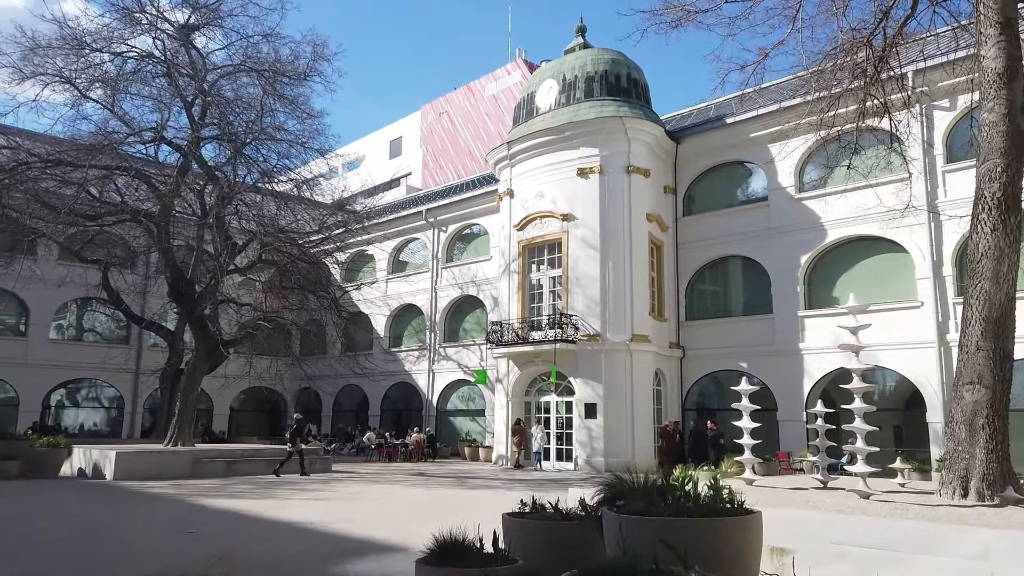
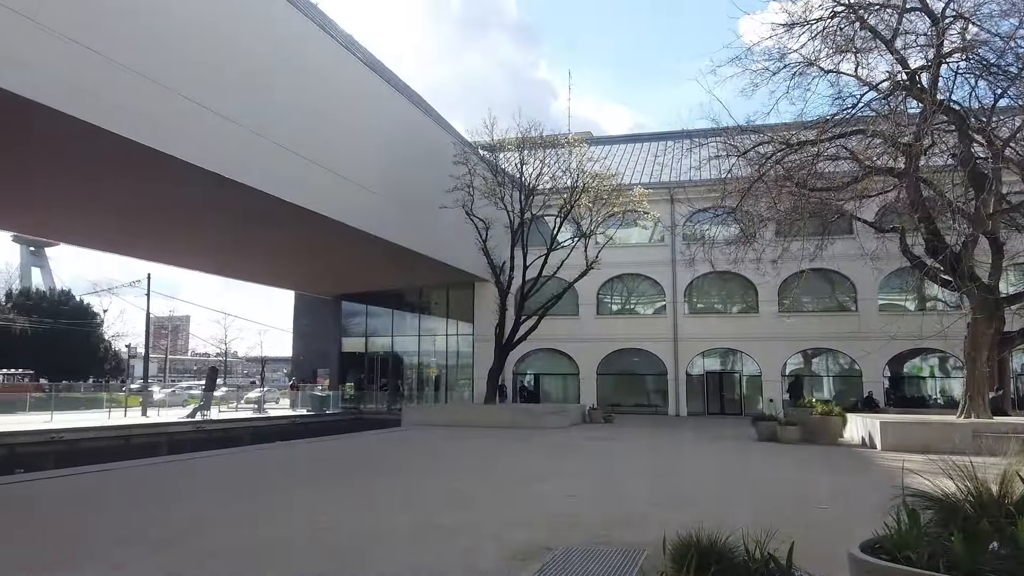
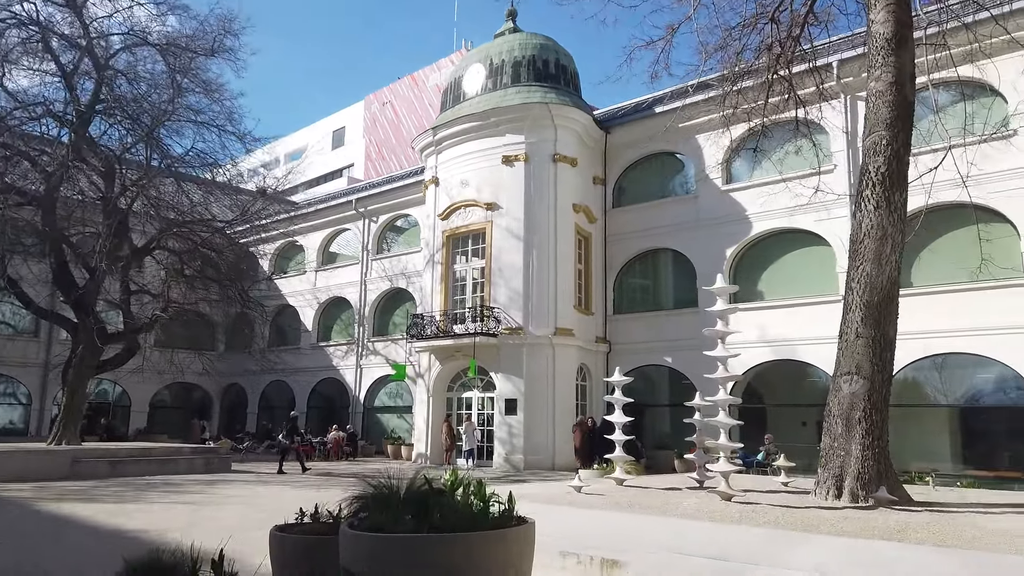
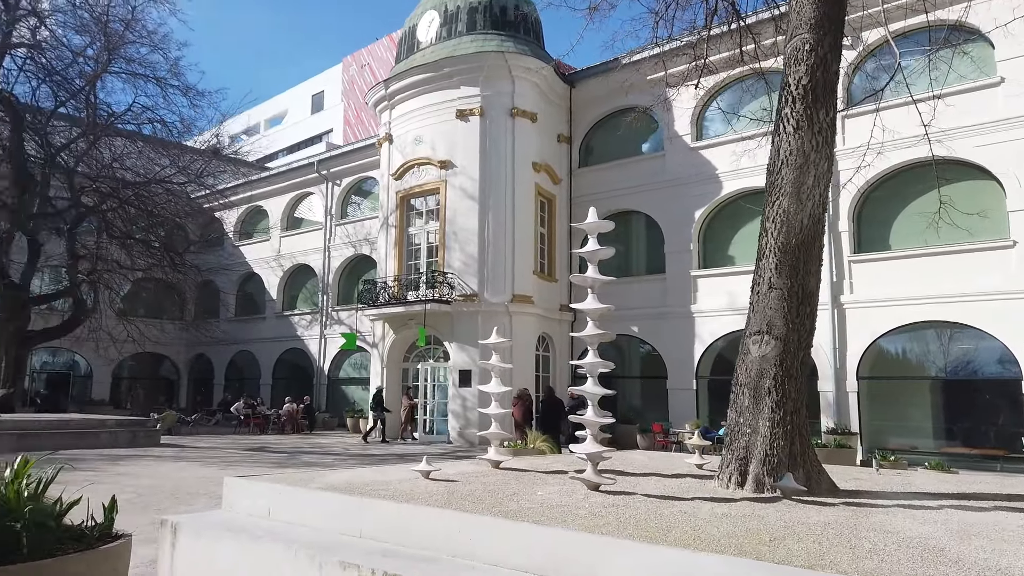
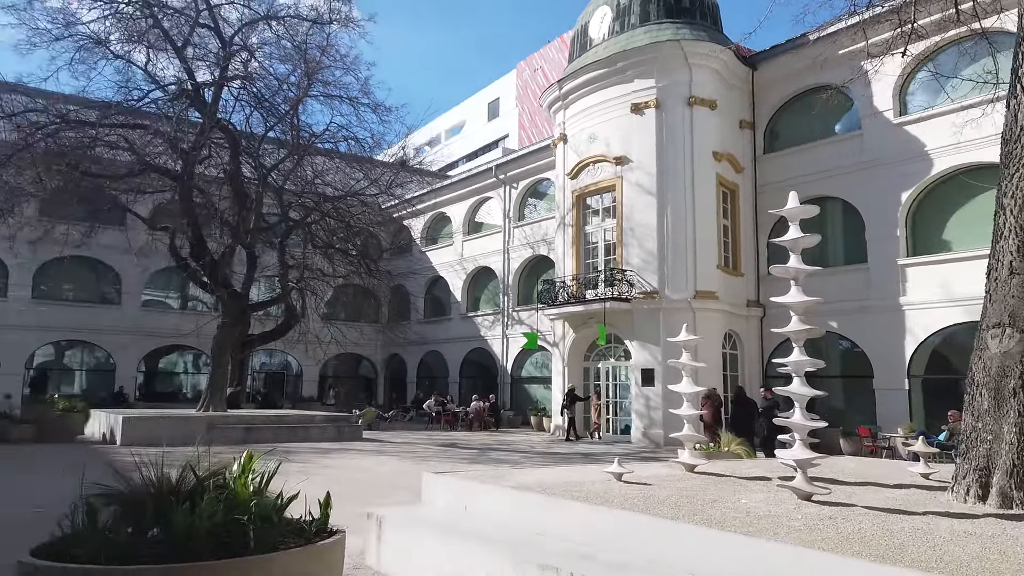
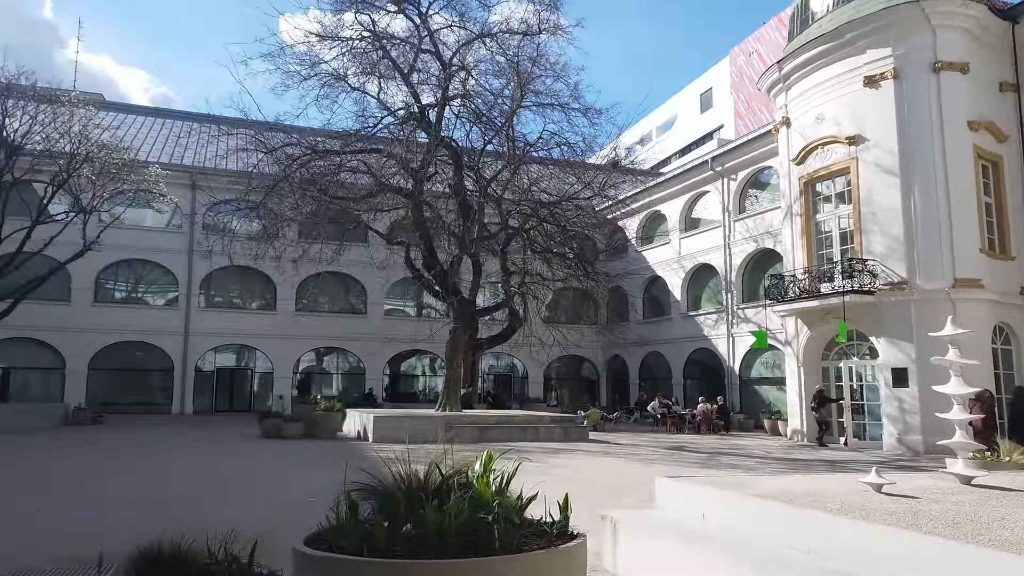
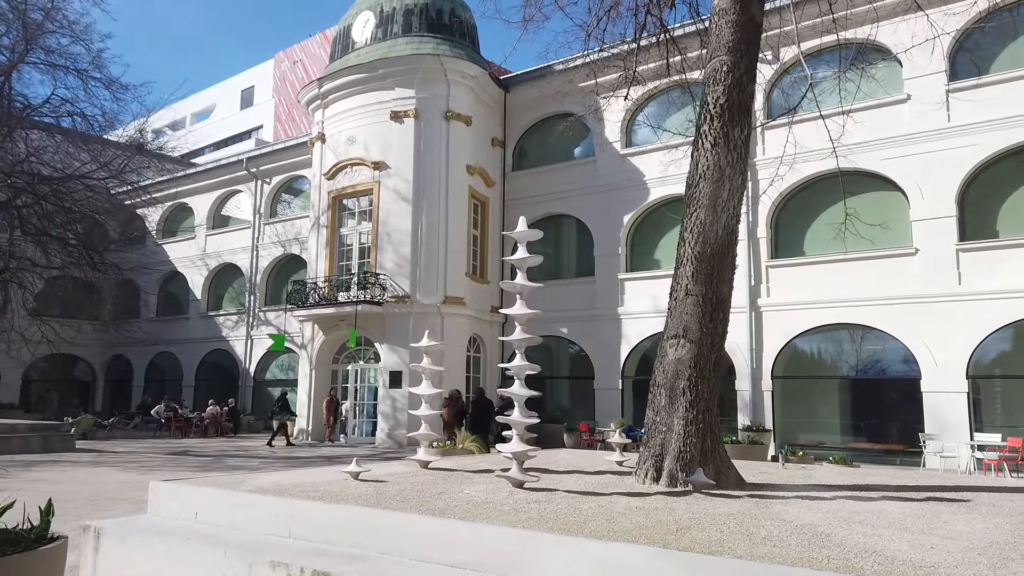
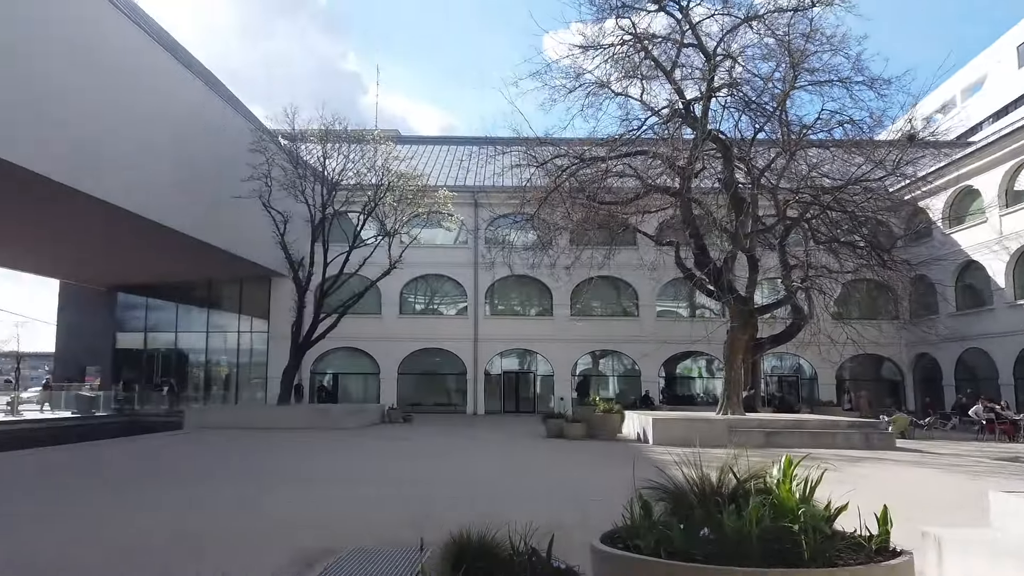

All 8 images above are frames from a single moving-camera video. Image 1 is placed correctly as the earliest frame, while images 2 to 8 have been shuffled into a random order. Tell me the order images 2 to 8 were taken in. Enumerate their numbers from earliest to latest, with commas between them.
3, 7, 4, 5, 6, 8, 2
